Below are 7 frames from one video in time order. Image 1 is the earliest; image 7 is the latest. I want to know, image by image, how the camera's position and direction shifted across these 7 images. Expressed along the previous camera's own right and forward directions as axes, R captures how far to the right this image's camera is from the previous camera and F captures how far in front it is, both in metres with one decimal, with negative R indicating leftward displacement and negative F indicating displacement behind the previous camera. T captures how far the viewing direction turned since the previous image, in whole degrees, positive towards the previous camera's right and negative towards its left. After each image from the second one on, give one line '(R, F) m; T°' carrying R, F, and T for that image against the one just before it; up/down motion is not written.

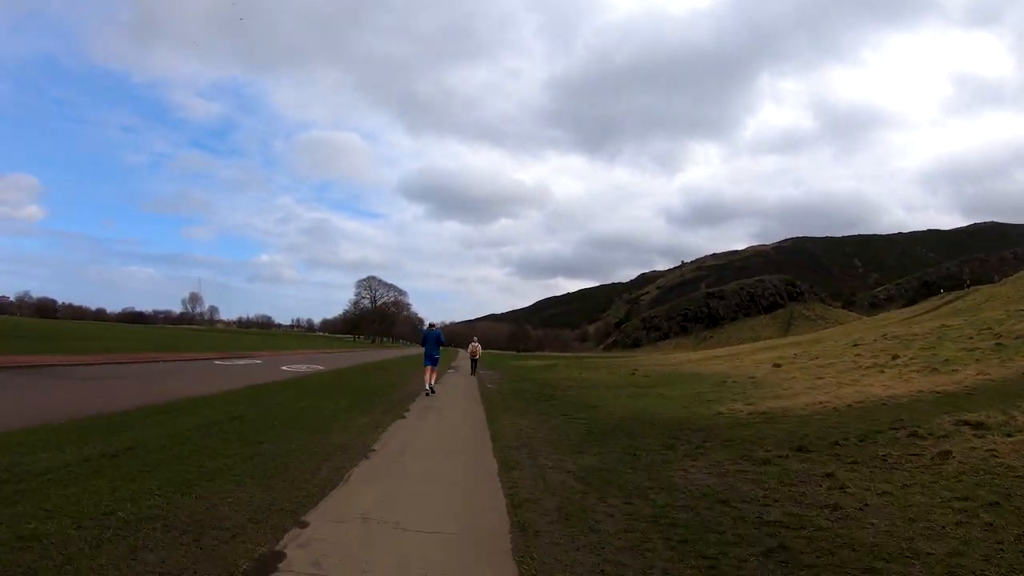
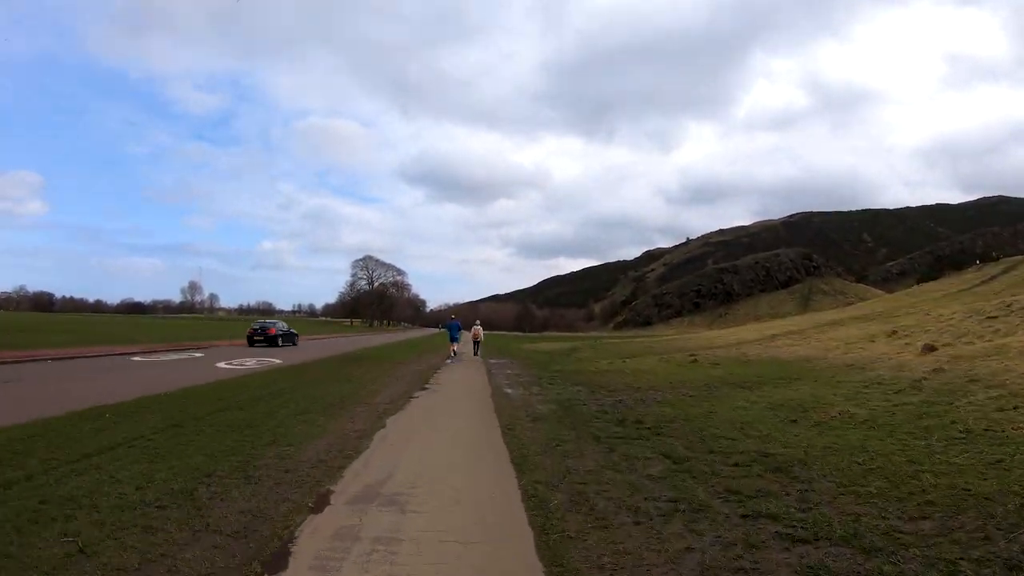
(-0.5, +6.3) m; 0°
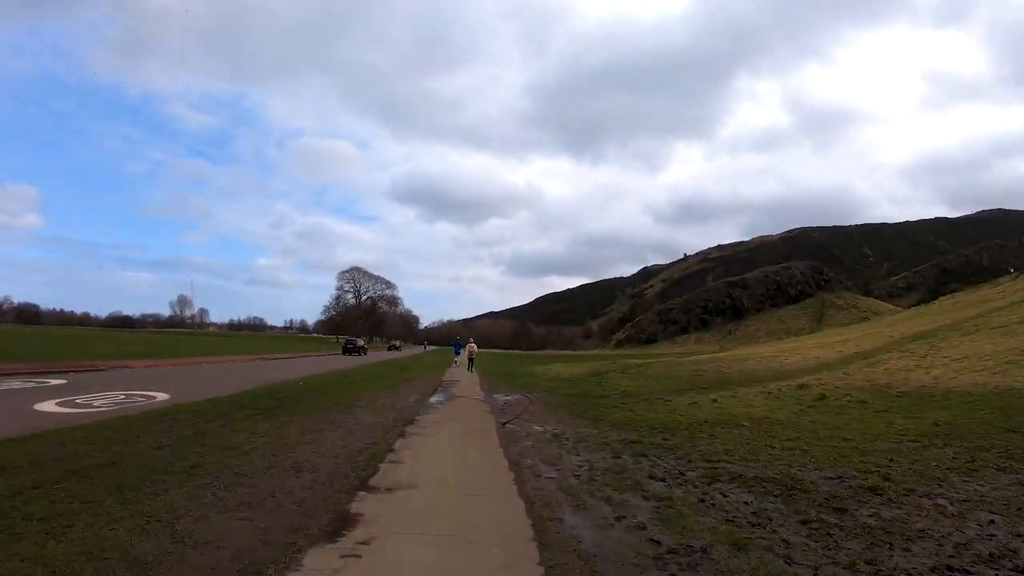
(-0.5, +6.2) m; 0°
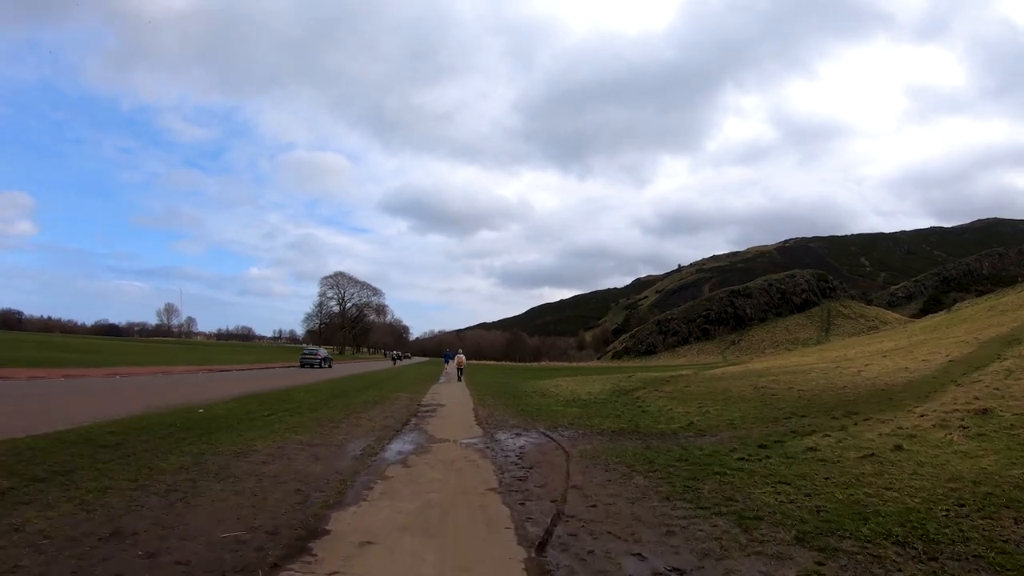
(-0.3, +4.4) m; +1°
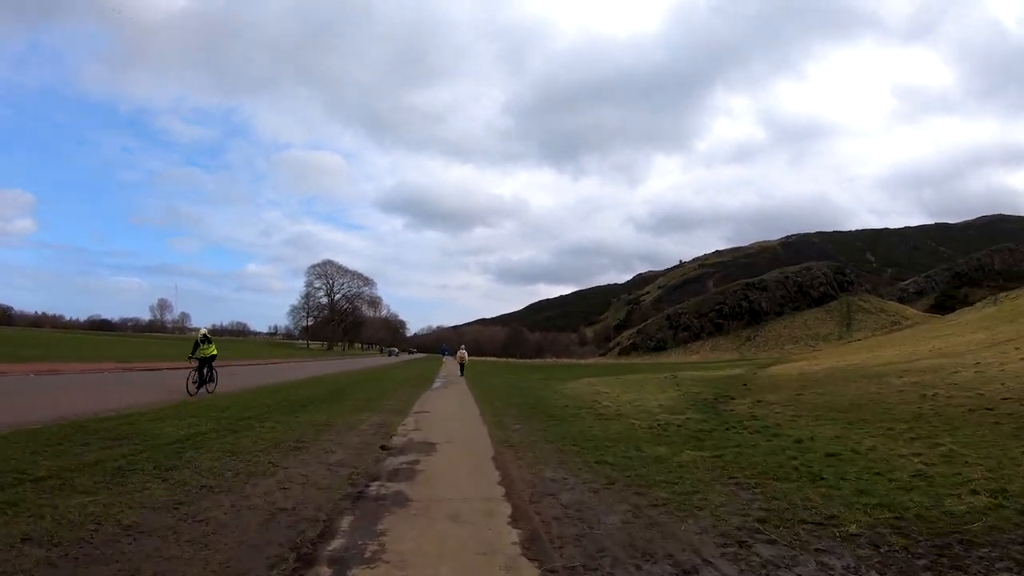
(-0.5, +5.0) m; 0°
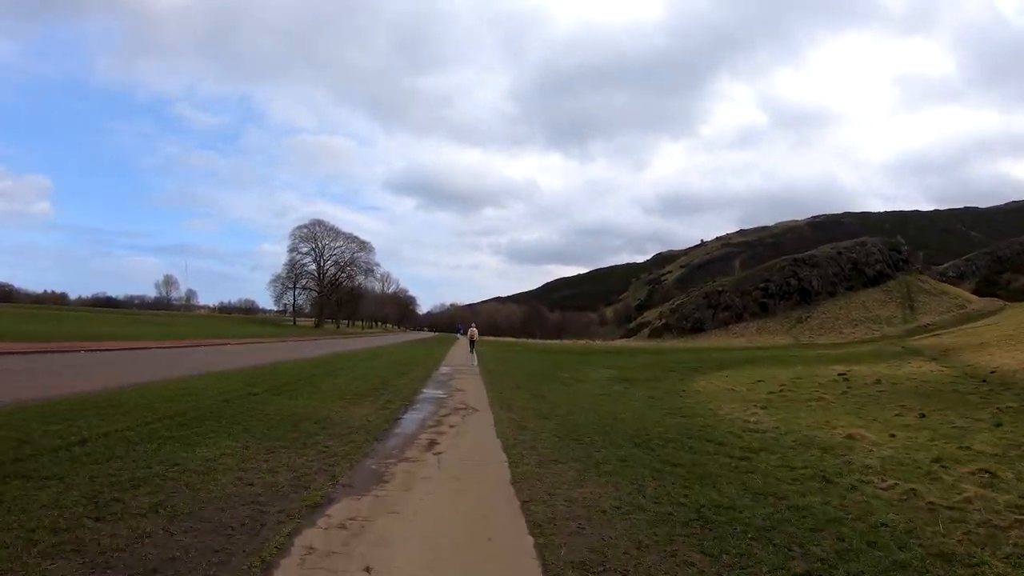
(-0.7, +7.9) m; -1°
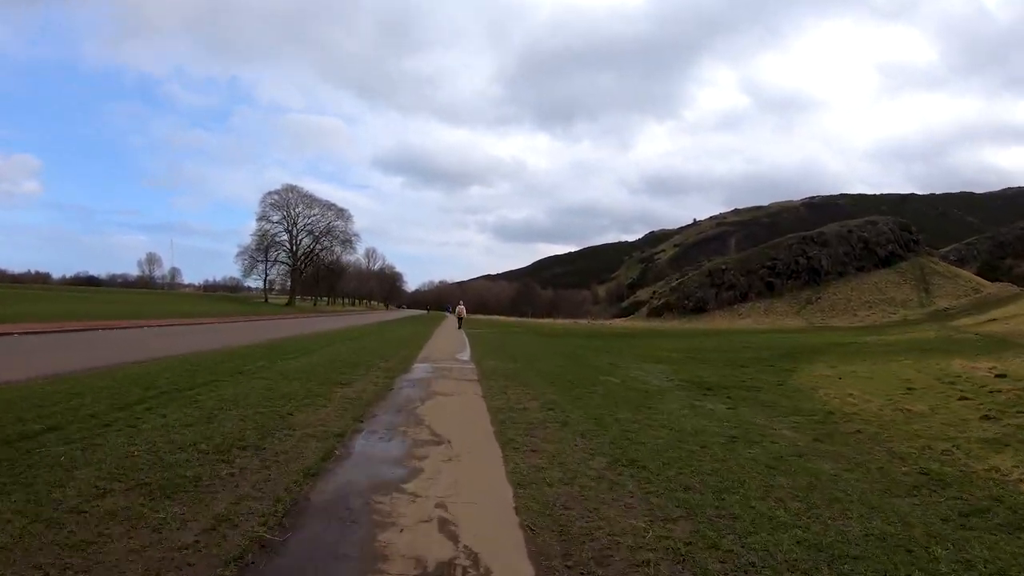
(-0.2, +3.4) m; +1°
